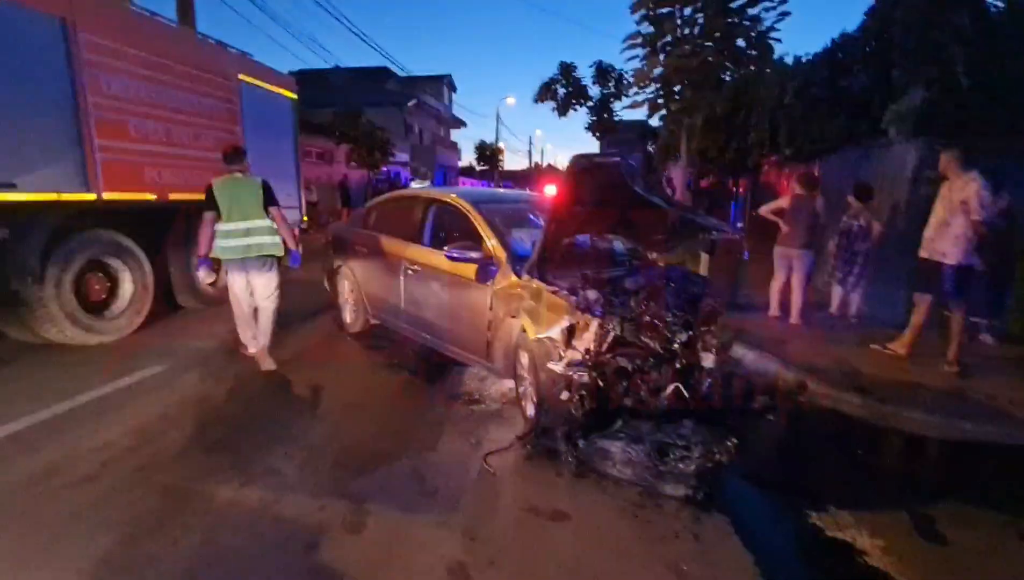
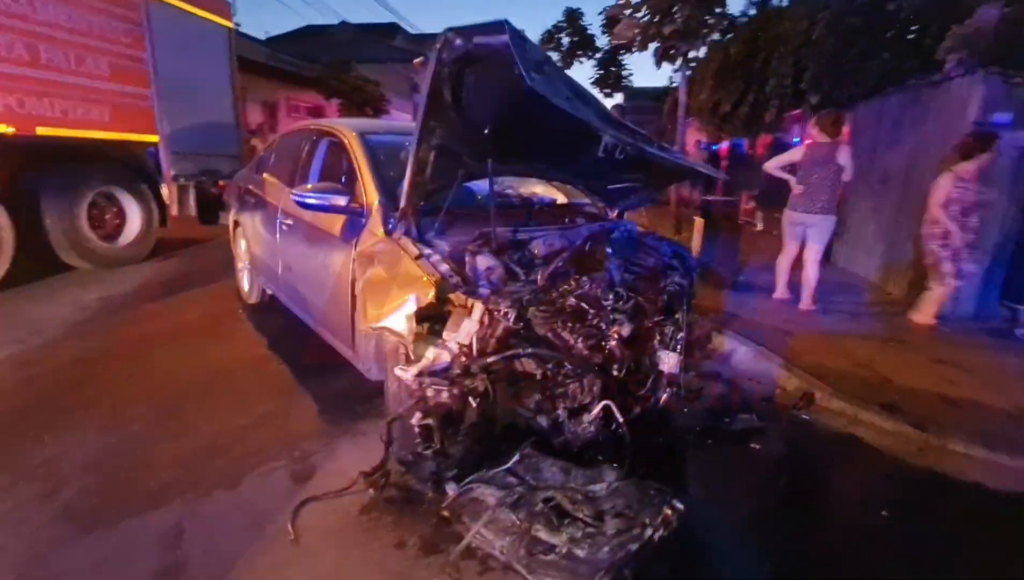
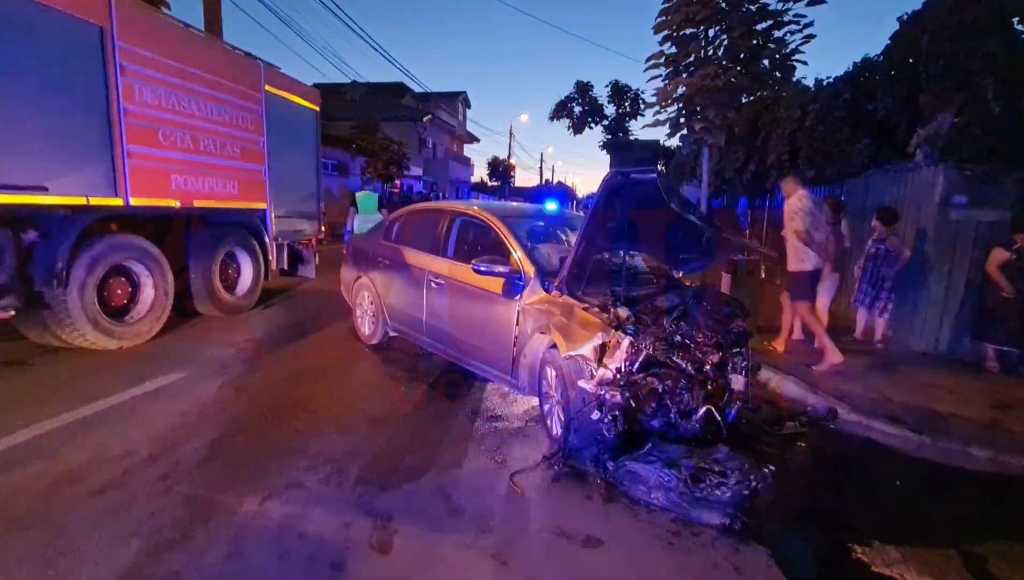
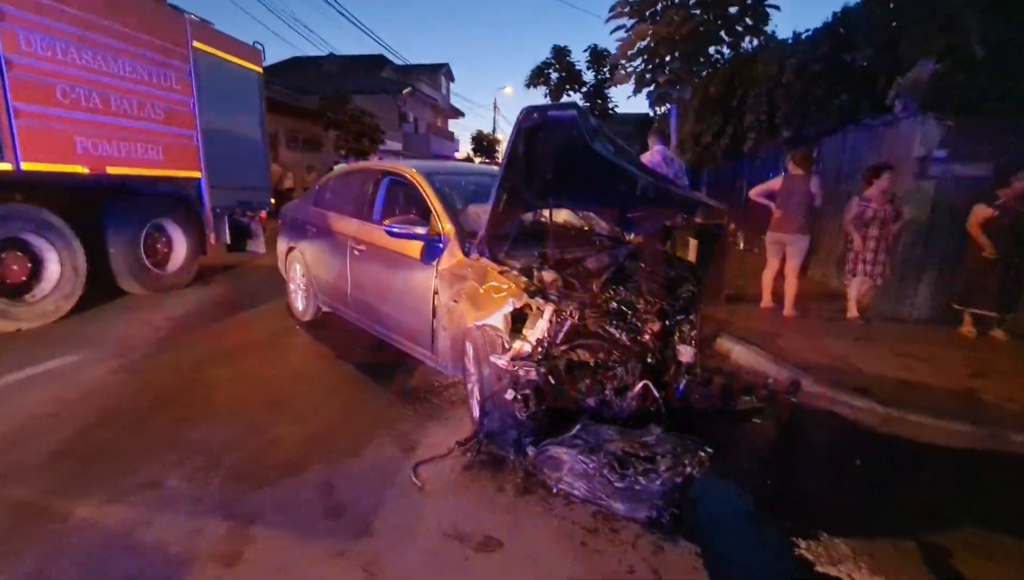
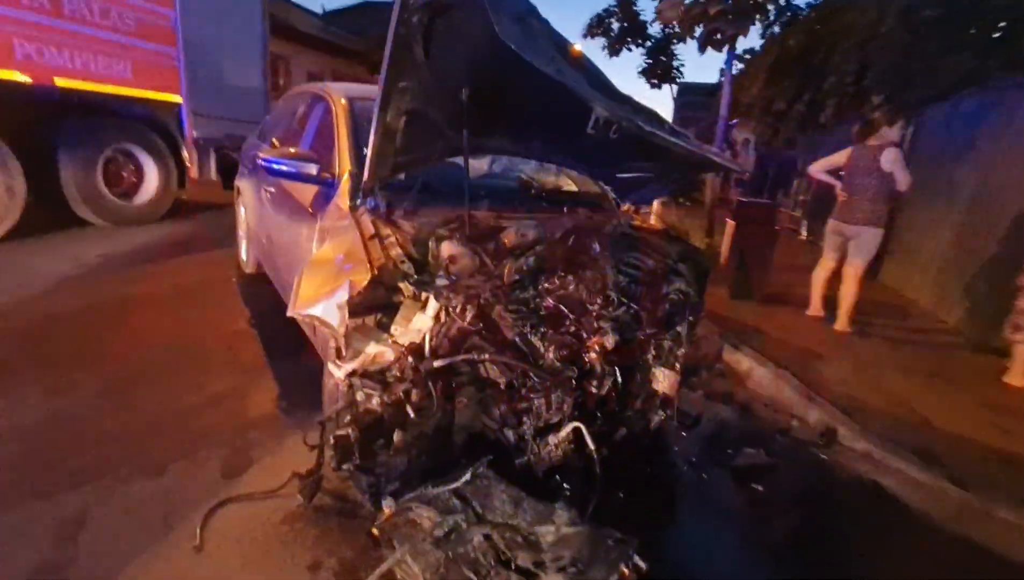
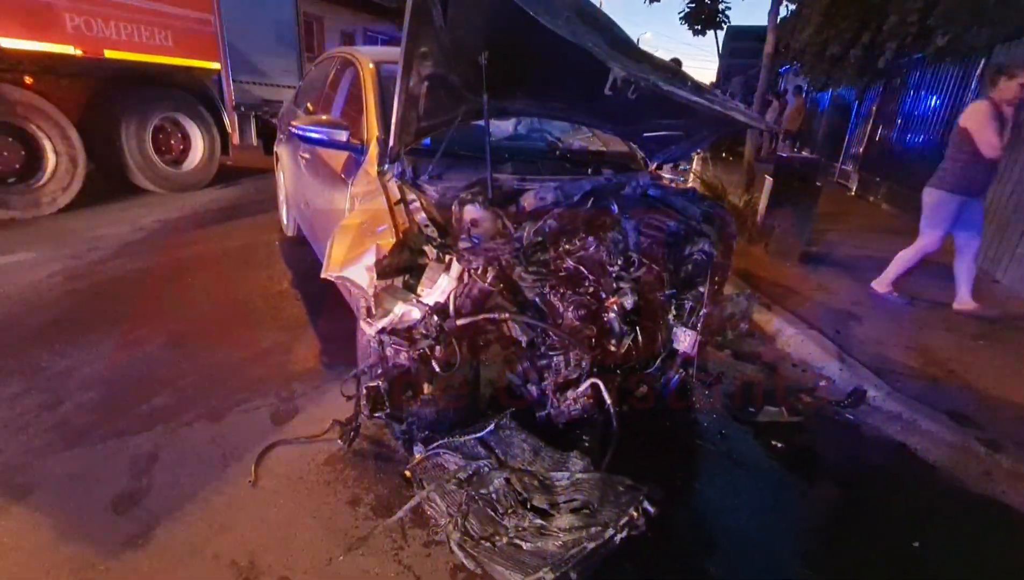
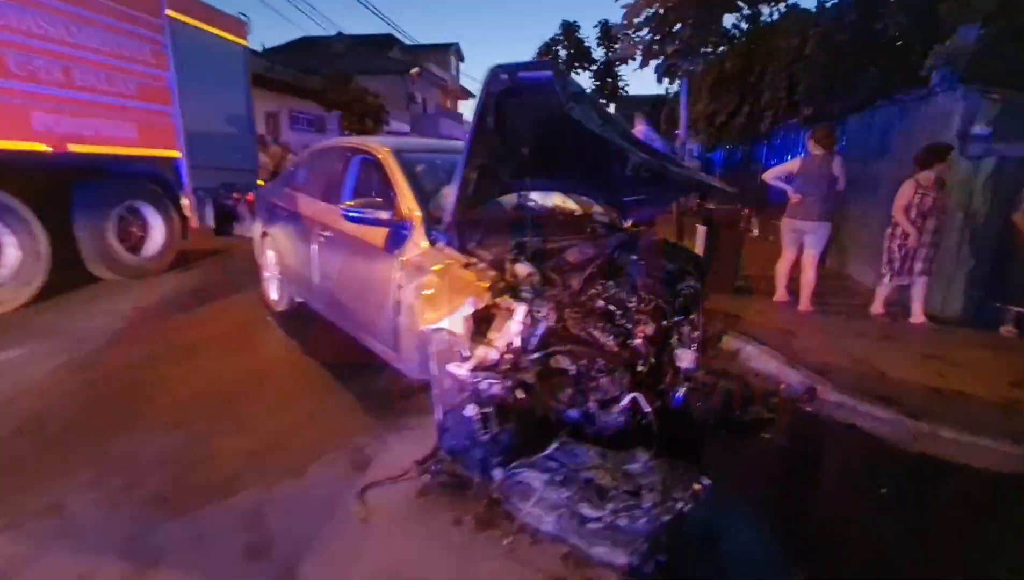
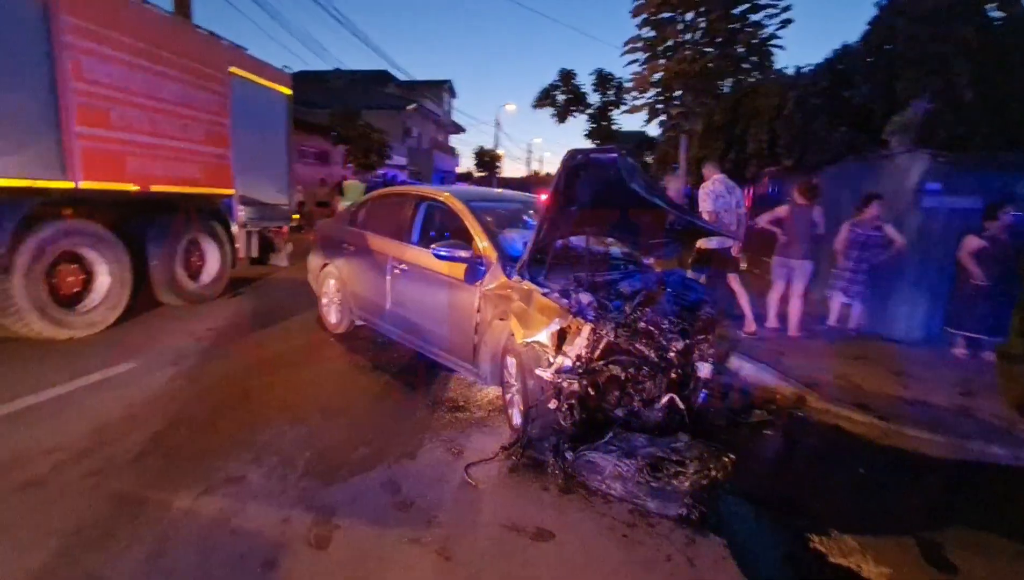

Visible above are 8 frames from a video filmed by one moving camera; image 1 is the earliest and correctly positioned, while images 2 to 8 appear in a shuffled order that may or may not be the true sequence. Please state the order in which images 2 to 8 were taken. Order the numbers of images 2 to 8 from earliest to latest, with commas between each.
3, 8, 4, 7, 2, 5, 6
